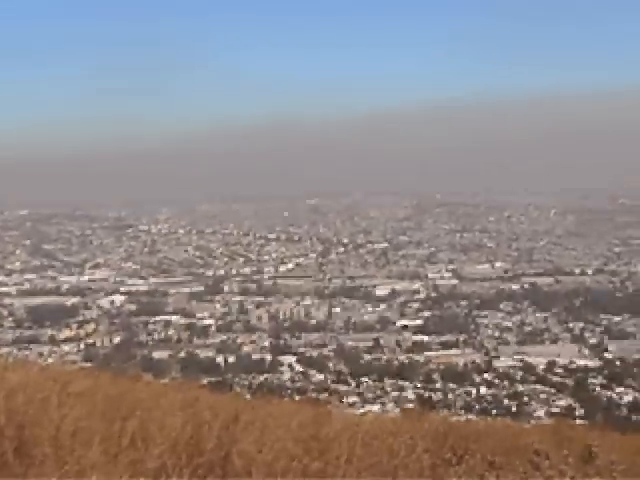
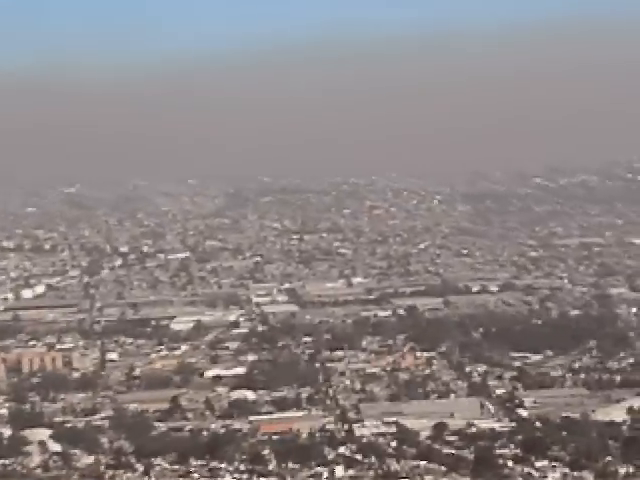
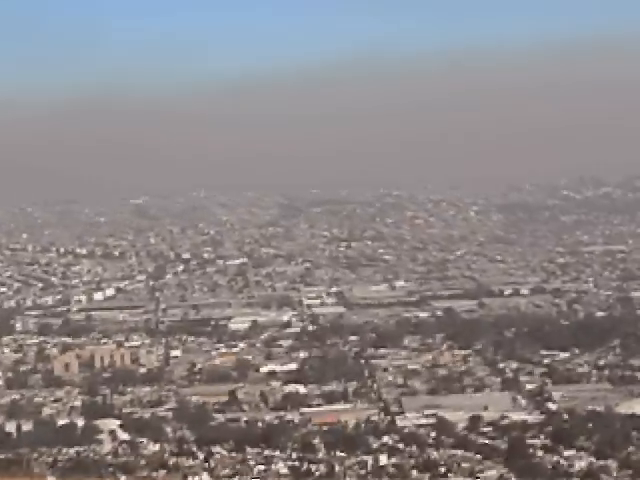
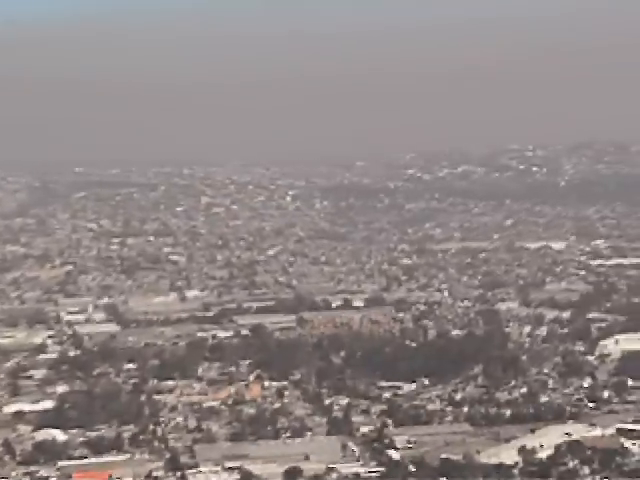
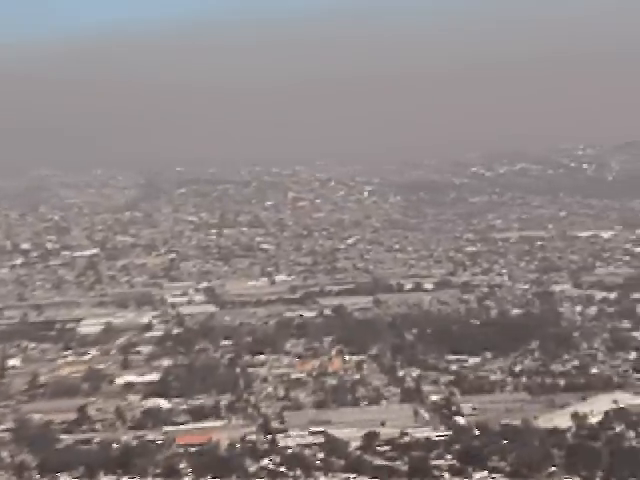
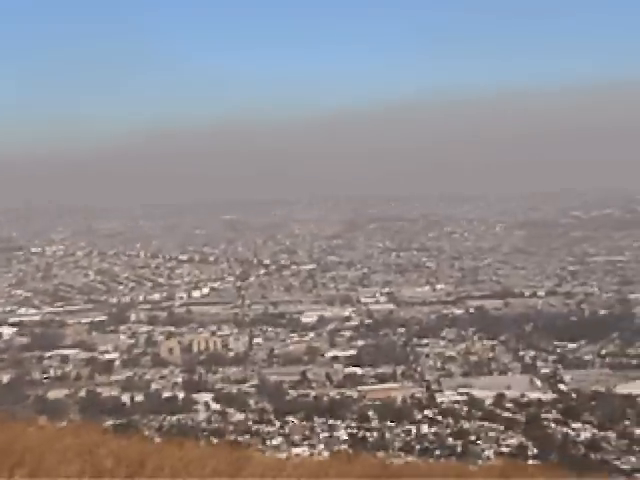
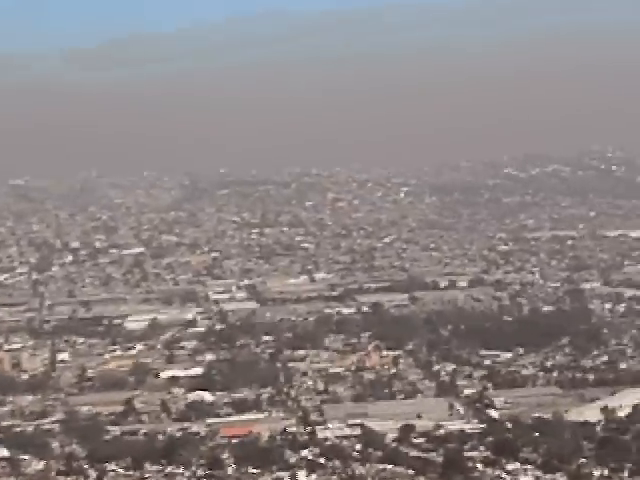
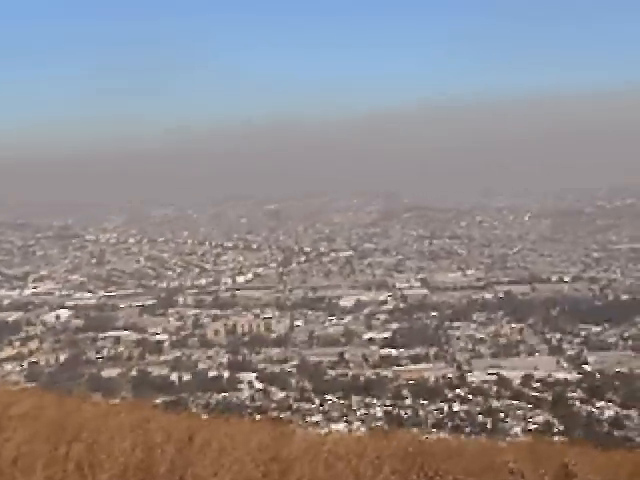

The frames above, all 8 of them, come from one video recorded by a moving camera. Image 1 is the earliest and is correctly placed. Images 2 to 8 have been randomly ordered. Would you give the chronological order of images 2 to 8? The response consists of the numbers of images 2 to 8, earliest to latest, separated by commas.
8, 6, 3, 2, 7, 5, 4
